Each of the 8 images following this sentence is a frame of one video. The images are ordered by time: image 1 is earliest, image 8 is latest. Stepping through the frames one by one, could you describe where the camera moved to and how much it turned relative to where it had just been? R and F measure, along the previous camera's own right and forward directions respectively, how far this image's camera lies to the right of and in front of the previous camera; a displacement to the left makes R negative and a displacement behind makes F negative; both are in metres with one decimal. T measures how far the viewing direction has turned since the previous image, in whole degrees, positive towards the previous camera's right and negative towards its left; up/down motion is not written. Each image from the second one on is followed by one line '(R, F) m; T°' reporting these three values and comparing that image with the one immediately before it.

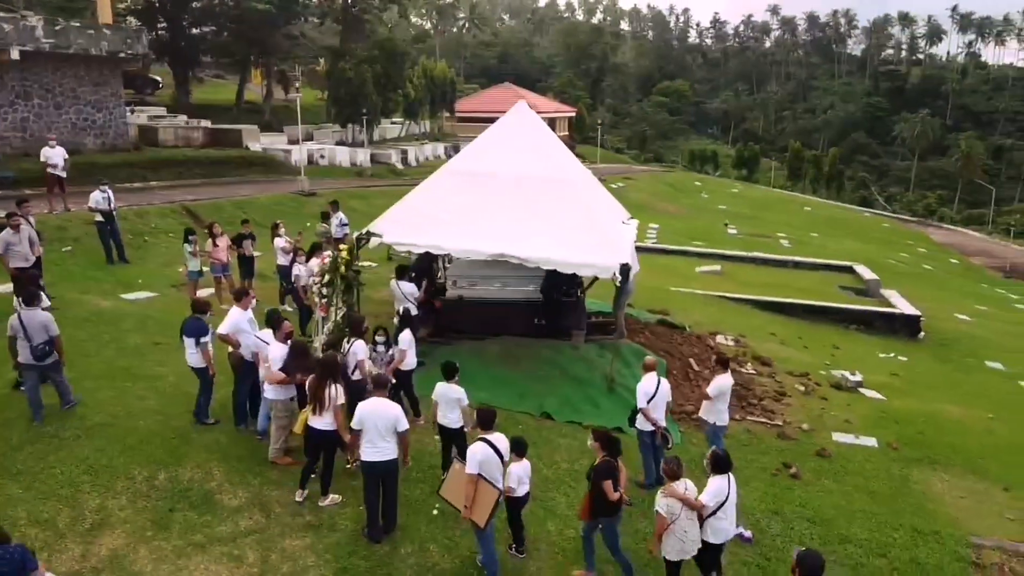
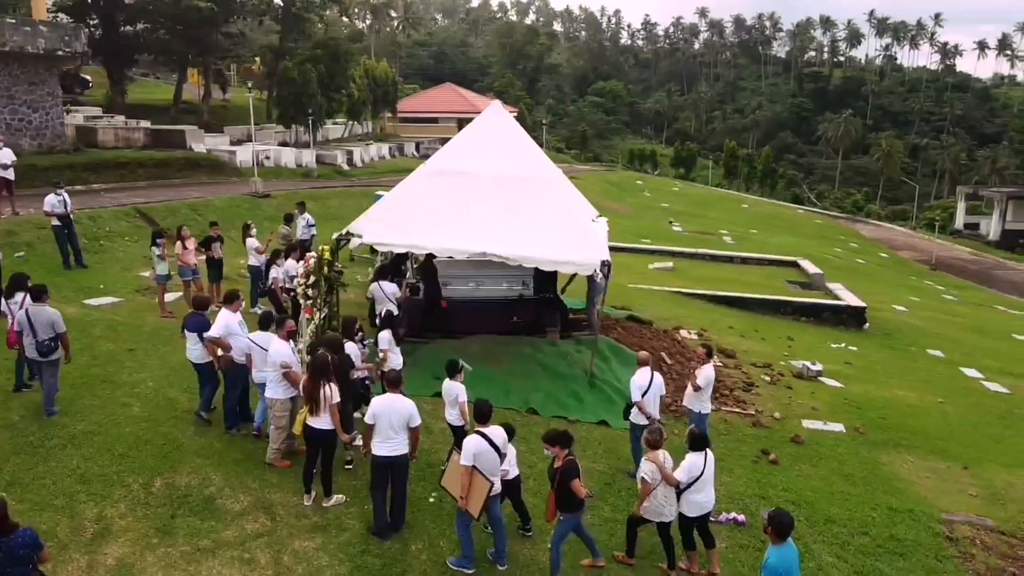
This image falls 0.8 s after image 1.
(-0.7, -0.1) m; +4°
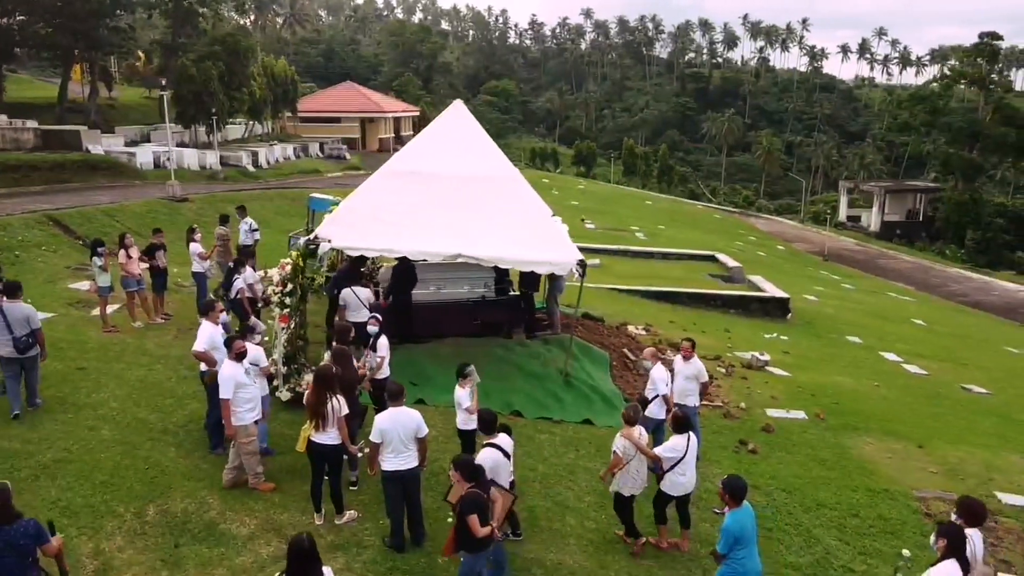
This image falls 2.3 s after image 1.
(-1.2, +0.2) m; +7°
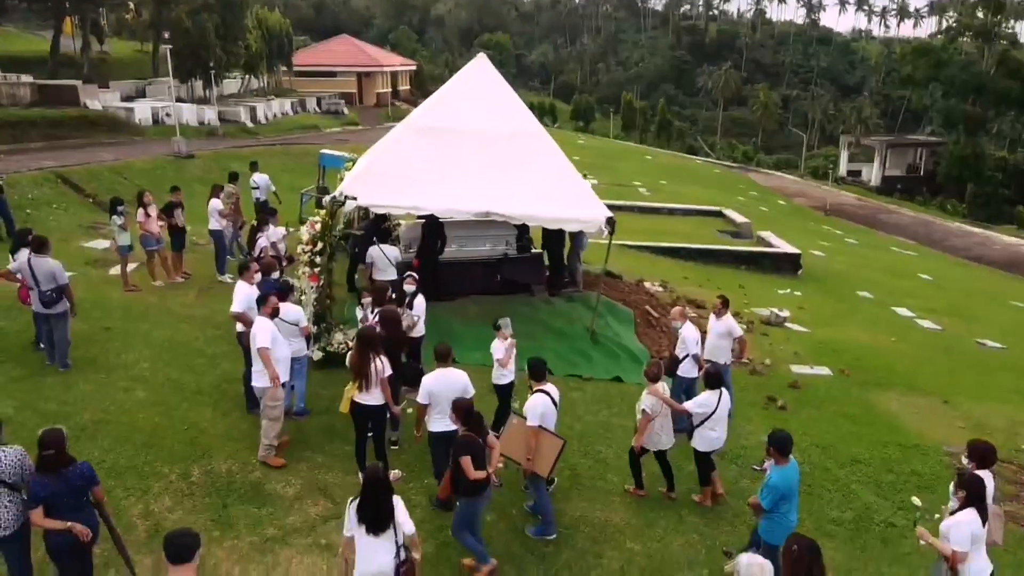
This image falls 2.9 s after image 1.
(-0.5, +0.1) m; 0°
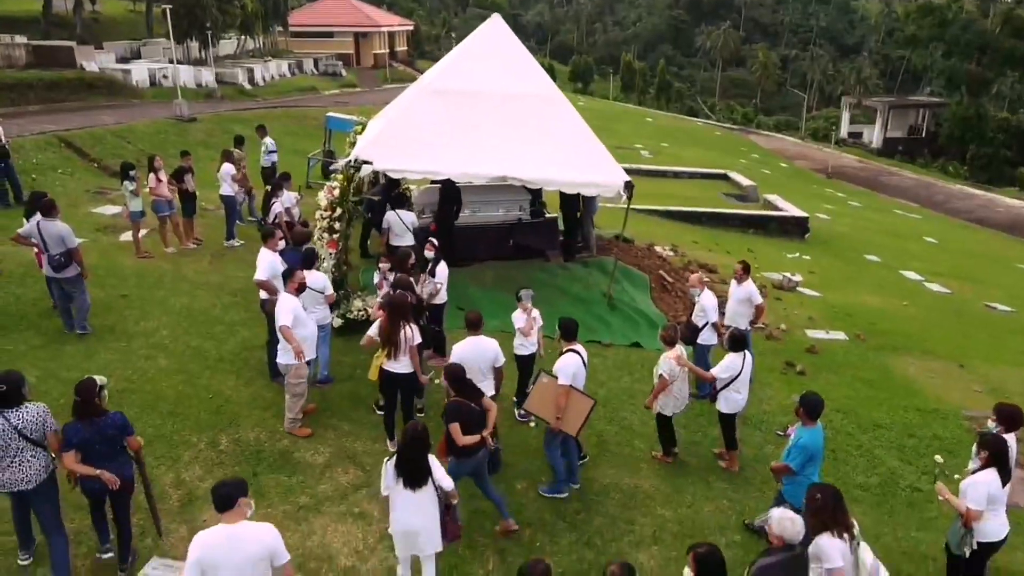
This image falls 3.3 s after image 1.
(-0.3, +0.1) m; 0°
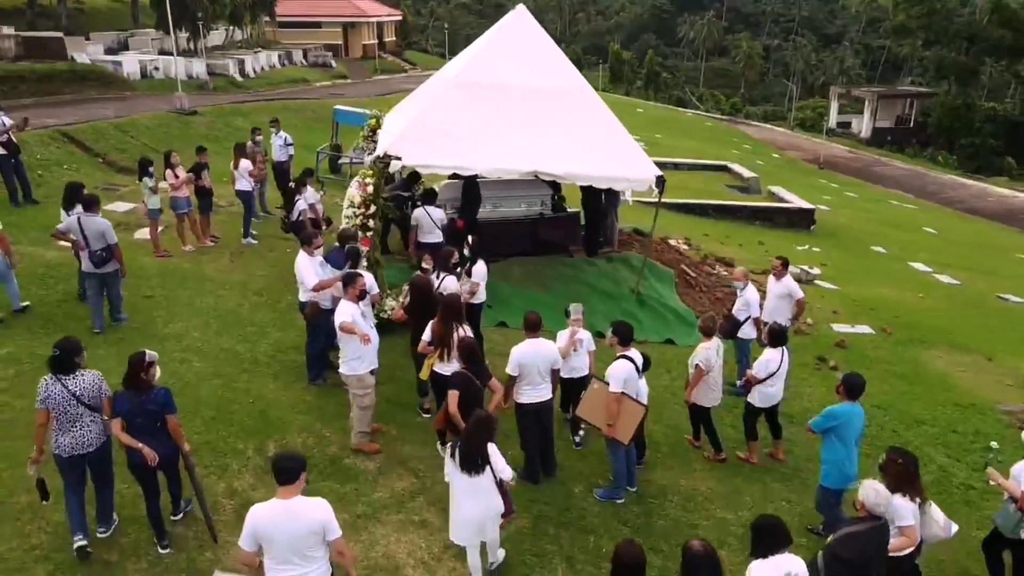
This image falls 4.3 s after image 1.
(-0.7, +0.2) m; +1°
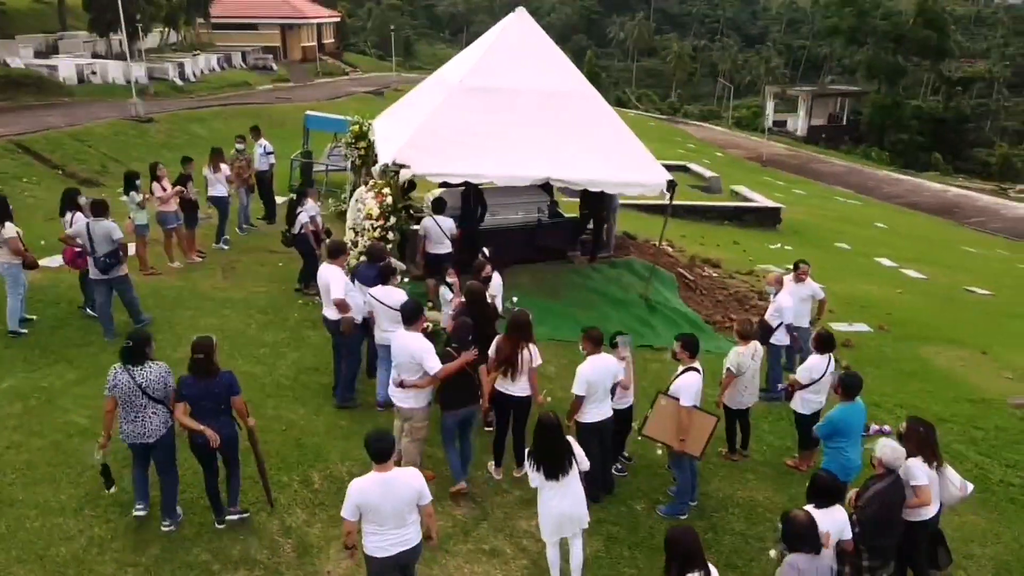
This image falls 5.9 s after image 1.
(-1.1, +0.3) m; +4°
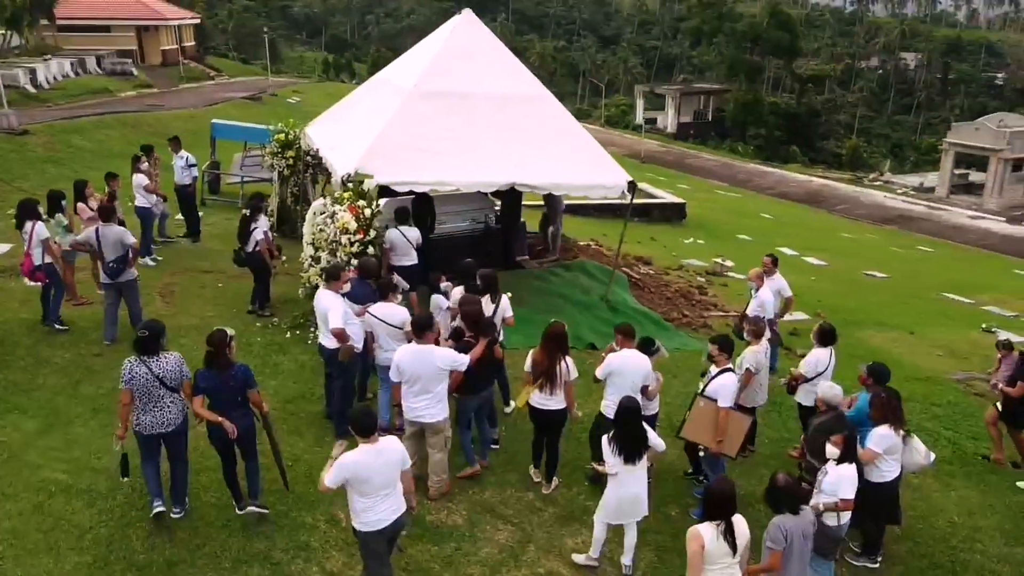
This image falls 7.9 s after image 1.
(-1.3, +0.3) m; +9°
